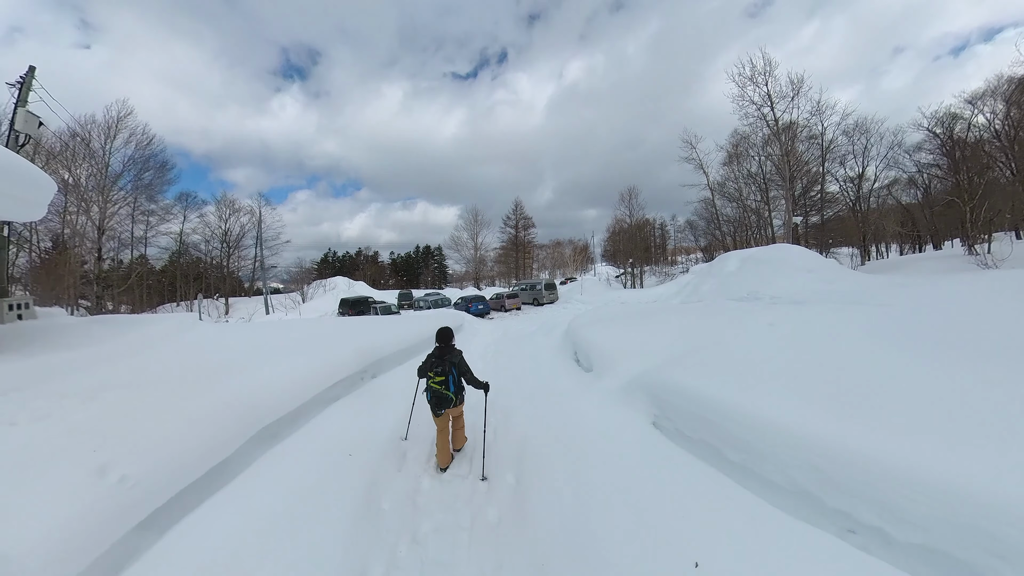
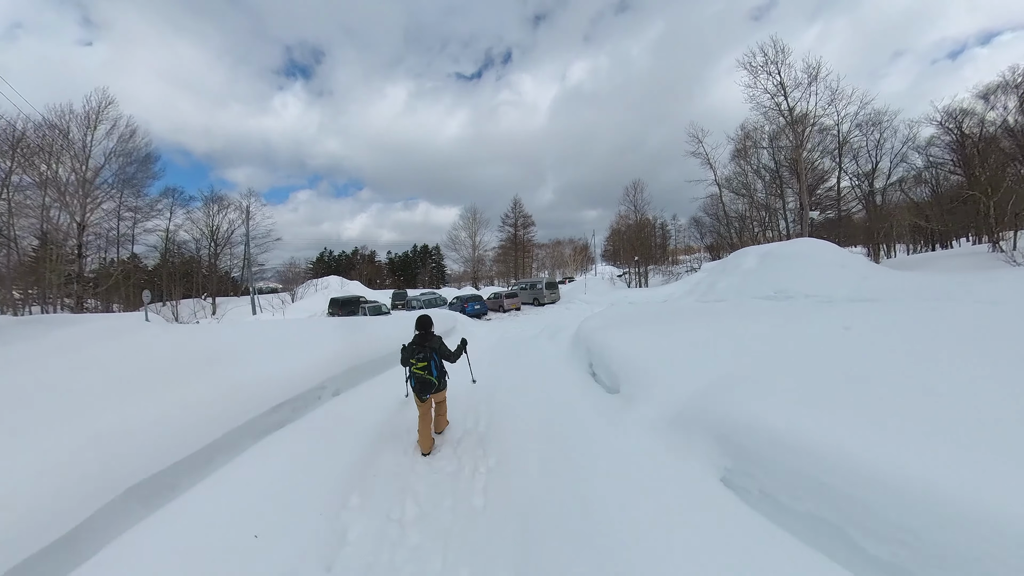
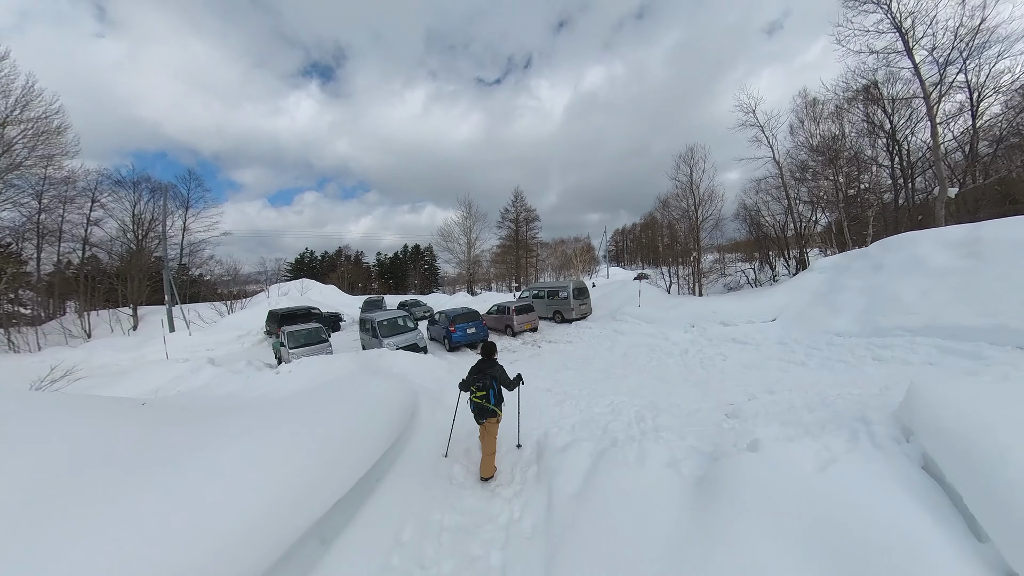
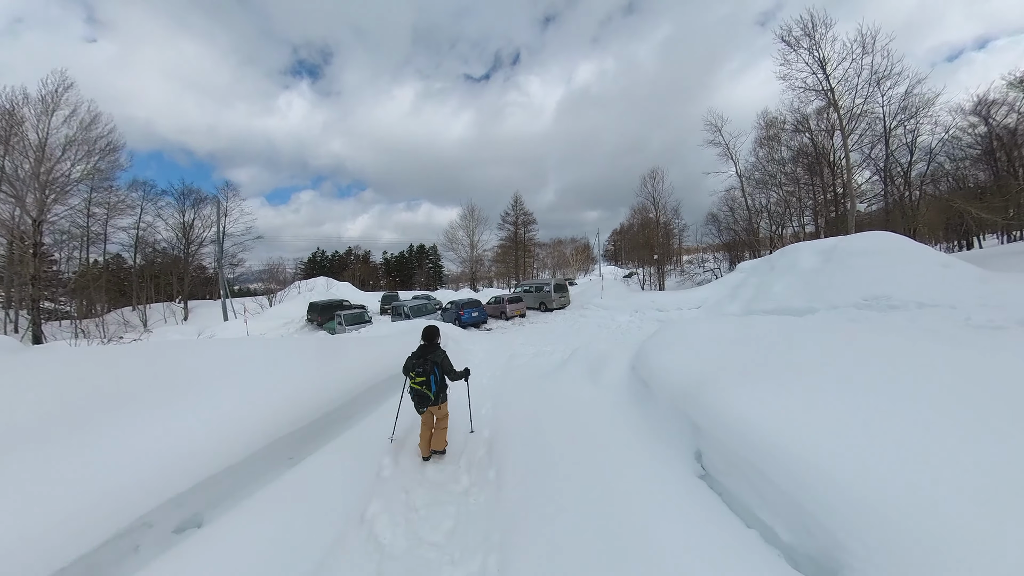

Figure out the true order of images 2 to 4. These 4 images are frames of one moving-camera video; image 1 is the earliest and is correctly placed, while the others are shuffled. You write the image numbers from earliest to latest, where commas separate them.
2, 4, 3
